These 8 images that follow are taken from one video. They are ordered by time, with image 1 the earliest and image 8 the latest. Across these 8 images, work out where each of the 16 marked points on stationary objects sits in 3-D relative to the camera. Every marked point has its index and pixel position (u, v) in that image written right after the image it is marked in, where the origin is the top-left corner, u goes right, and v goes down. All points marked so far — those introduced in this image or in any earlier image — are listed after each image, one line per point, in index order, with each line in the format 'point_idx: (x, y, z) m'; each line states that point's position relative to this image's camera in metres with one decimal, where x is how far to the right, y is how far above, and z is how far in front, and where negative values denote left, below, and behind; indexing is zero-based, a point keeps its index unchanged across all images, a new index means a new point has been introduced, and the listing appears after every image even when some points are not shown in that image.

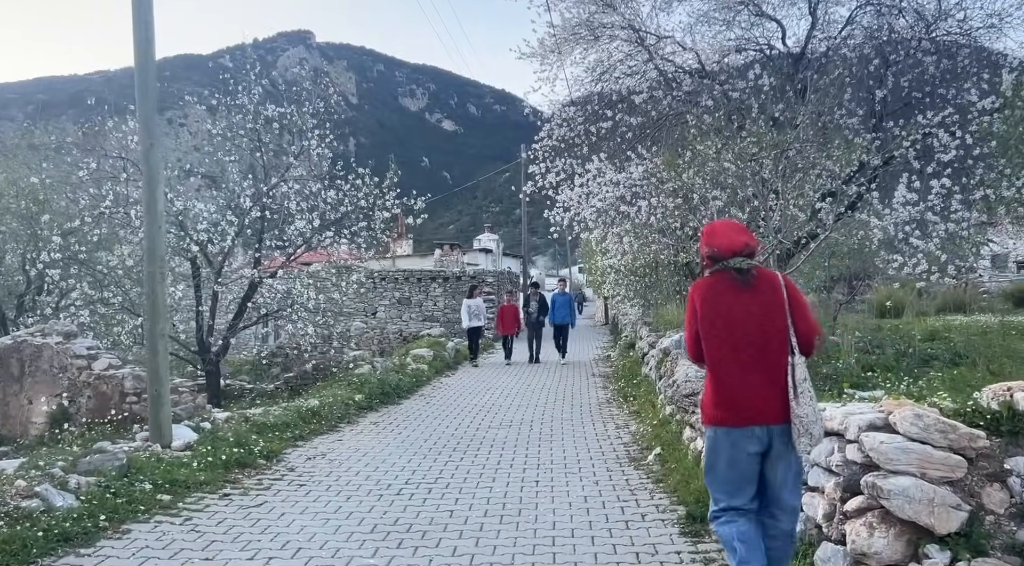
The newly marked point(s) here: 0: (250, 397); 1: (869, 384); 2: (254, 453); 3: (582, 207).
0: (-4.3, -1.9, +12.9) m
1: (+3.2, -0.9, +6.9) m
2: (-2.5, -1.6, +7.4) m
3: (+1.1, +1.2, +12.6) m
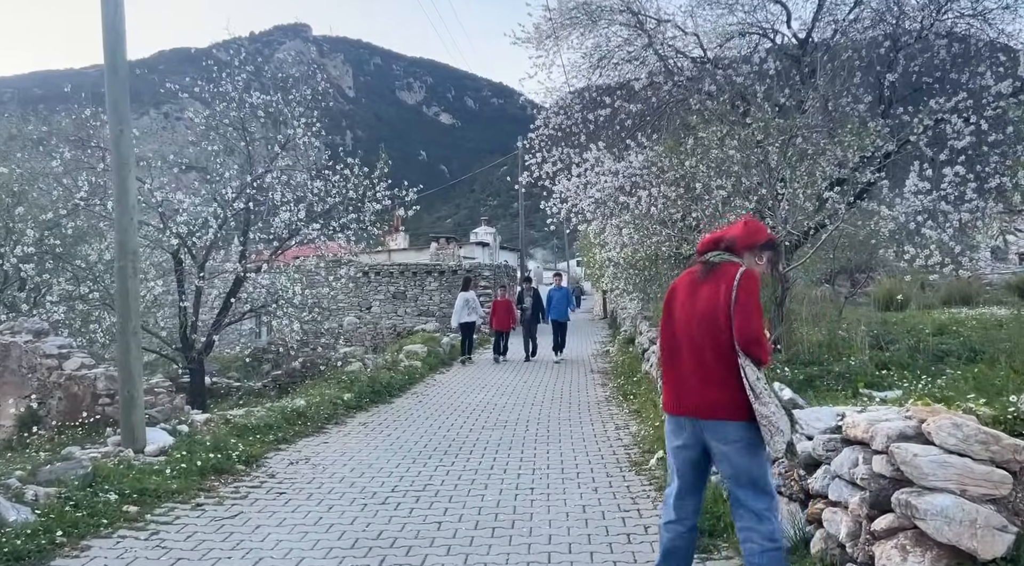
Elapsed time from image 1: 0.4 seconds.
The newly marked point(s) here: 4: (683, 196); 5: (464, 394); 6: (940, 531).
0: (-4.4, -1.8, +12.5) m
1: (+3.1, -0.9, +6.5) m
2: (-2.5, -1.6, +7.0) m
3: (+1.1, +1.3, +12.2) m
4: (+2.3, +1.2, +10.4) m
5: (-0.6, -1.6, +11.4) m
6: (+1.7, -1.0, +3.1) m
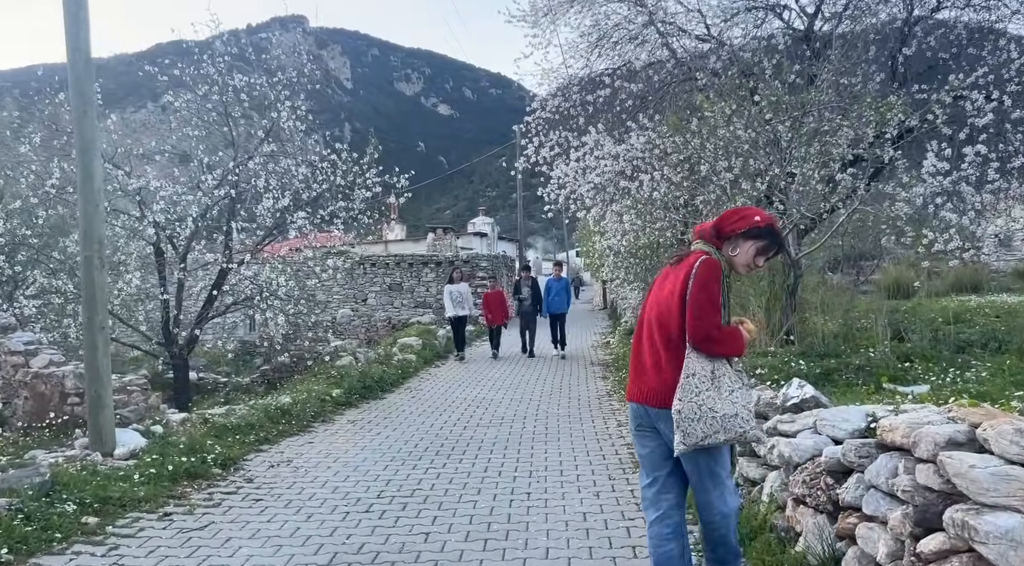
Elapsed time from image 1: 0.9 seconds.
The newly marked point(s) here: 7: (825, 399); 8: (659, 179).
0: (-4.4, -1.7, +12.0) m
1: (+3.1, -0.7, +6.0) m
2: (-2.6, -1.5, +6.5) m
3: (+1.0, +1.5, +11.7) m
4: (+2.2, +1.3, +9.9) m
5: (-0.7, -1.5, +10.9) m
6: (+1.7, -0.9, +2.7) m
7: (+1.9, -0.7, +4.6) m
8: (+1.9, +1.4, +10.3) m
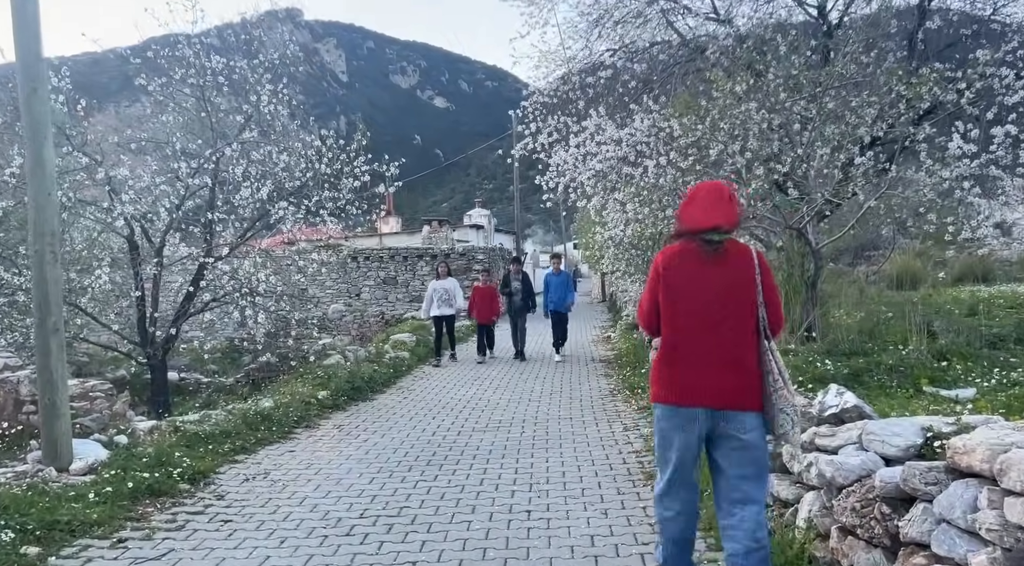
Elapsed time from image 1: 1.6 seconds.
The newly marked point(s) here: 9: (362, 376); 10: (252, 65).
0: (-4.5, -1.6, +11.4) m
1: (+3.1, -0.7, +5.4) m
2: (-2.6, -1.5, +5.9) m
3: (+0.9, +1.6, +11.0) m
4: (+2.2, +1.4, +9.3) m
5: (-0.7, -1.4, +10.3) m
6: (+1.7, -0.9, +2.1) m
7: (+1.9, -0.7, +4.0) m
8: (+1.9, +1.5, +9.7) m
9: (-2.0, -1.3, +10.4) m
10: (-3.6, +3.0, +10.6) m
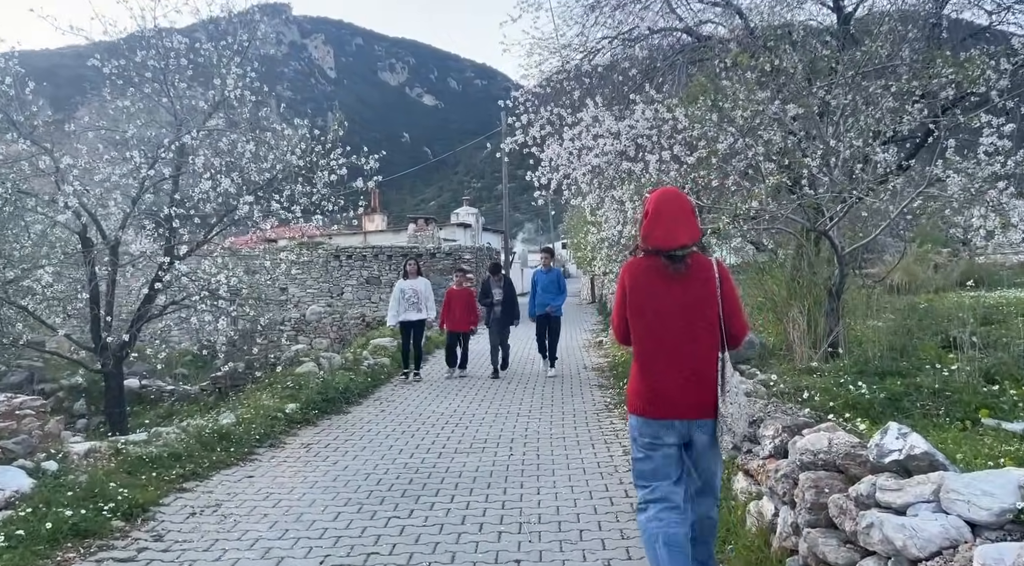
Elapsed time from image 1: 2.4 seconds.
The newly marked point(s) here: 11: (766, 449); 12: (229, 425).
0: (-4.7, -1.6, +10.5) m
1: (+3.0, -0.8, +4.7) m
2: (-2.7, -1.5, +5.1) m
3: (+0.8, +1.5, +10.3) m
4: (+2.1, +1.3, +8.5) m
5: (-0.9, -1.4, +9.5) m
6: (+1.7, -1.0, +1.3) m
7: (+1.8, -0.7, +3.3) m
8: (+1.8, +1.4, +9.0) m
9: (-2.2, -1.3, +9.6) m
10: (-3.7, +3.0, +9.8) m
11: (+1.4, -0.9, +4.3) m
12: (-2.7, -1.4, +7.5) m
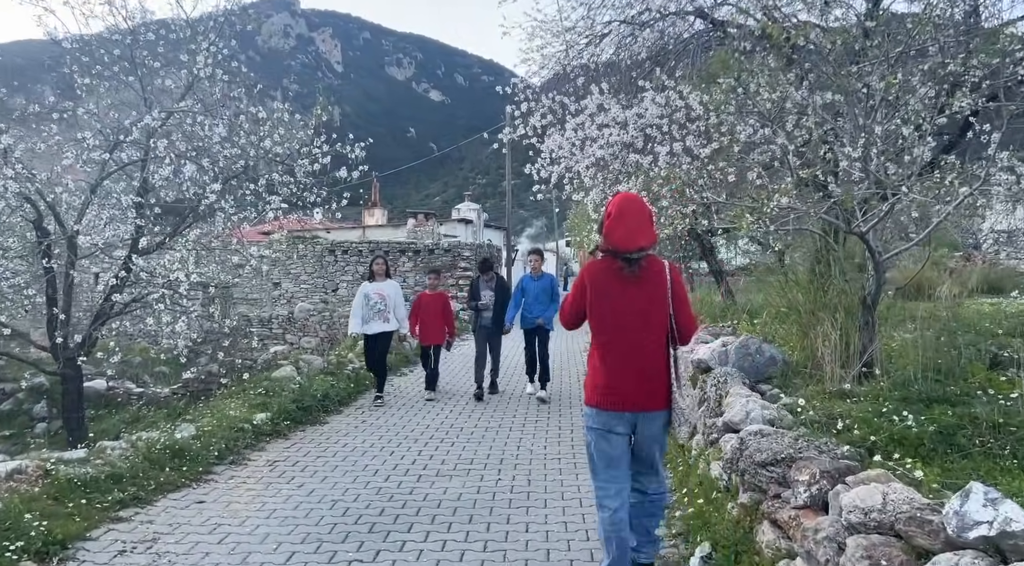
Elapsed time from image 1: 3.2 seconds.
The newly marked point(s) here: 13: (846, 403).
0: (-4.7, -1.6, +9.8) m
1: (+2.9, -0.8, +3.9) m
2: (-2.8, -1.5, +4.3) m
3: (+0.8, +1.5, +9.5) m
4: (+2.0, +1.3, +7.7) m
5: (-1.0, -1.4, +8.7) m
6: (+1.5, -1.1, +0.5) m
7: (+1.7, -0.8, +2.5) m
8: (+1.7, +1.4, +8.2) m
9: (-2.2, -1.3, +8.8) m
10: (-3.7, +3.0, +9.0) m
11: (+1.3, -1.0, +3.6) m
12: (-2.8, -1.3, +6.7) m
13: (+2.1, -0.8, +4.8) m
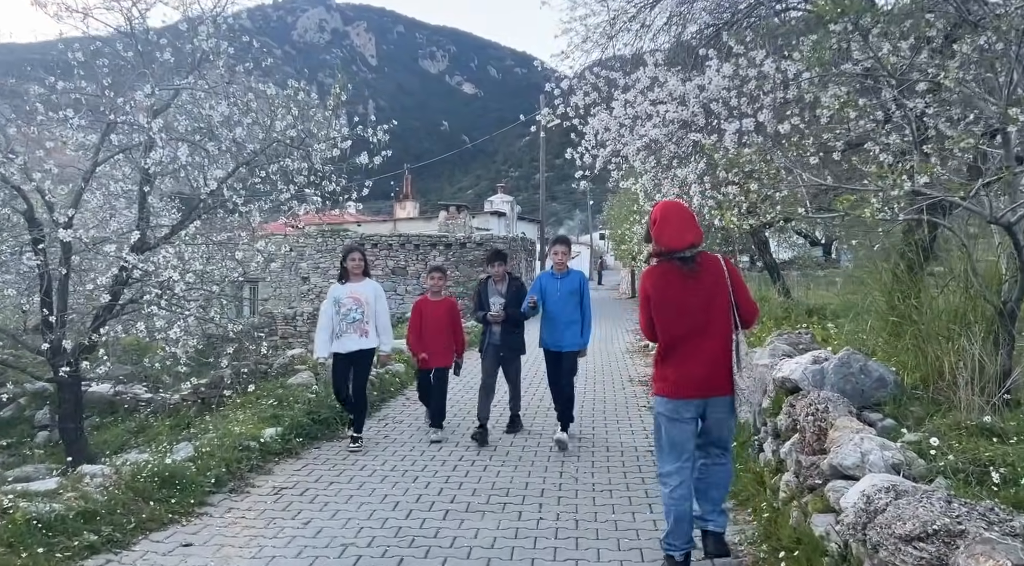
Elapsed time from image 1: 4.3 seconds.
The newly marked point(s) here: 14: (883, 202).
0: (-4.3, -1.5, +9.0) m
1: (+3.1, -0.9, +2.8) m
2: (-2.6, -1.5, +3.4) m
3: (+1.2, +1.5, +8.4) m
4: (+2.4, +1.3, +6.6) m
5: (-0.6, -1.4, +7.8) m
6: (+1.6, -1.1, -0.5) m
7: (+1.8, -0.8, +1.4) m
8: (+2.1, +1.4, +7.1) m
9: (-1.8, -1.2, +7.9) m
10: (-3.3, +3.0, +8.1) m
11: (+1.5, -1.0, +2.5) m
12: (-2.5, -1.3, +5.9) m
13: (+2.3, -0.8, +3.8) m
14: (+2.5, +0.5, +5.2) m
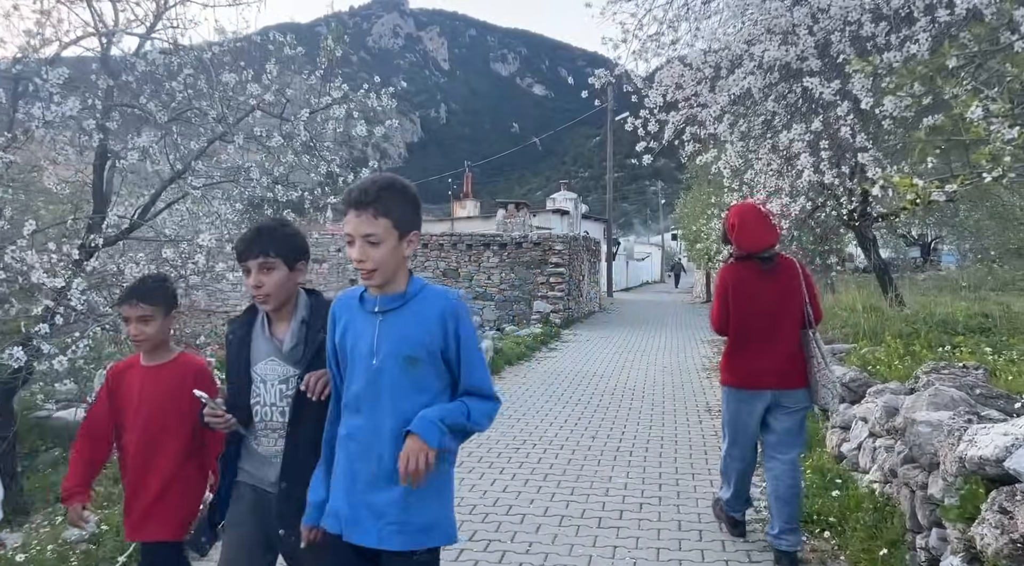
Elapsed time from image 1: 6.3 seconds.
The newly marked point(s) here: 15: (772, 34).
0: (-3.9, -1.6, +7.4) m
1: (+2.9, -0.9, +0.5) m
2: (-2.7, -1.6, +1.7) m
3: (+1.6, +1.5, +6.3) m
4: (+2.6, +1.2, +4.4) m
5: (-0.3, -1.5, +5.9) m
6: (+1.1, -1.2, -2.6) m
7: (+1.5, -0.9, -0.7) m
8: (+2.3, +1.3, +4.9) m
9: (-1.5, -1.3, +6.1) m
10: (-2.9, +3.0, +6.4) m
11: (+1.3, -1.1, +0.4) m
12: (-2.4, -1.4, +4.1) m
13: (+2.2, -0.8, +1.6) m
14: (+2.6, +0.5, +3.1) m
15: (+1.9, +1.8, +5.6) m
